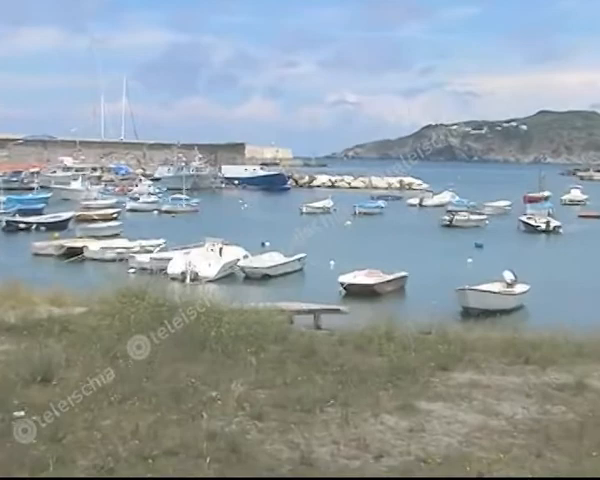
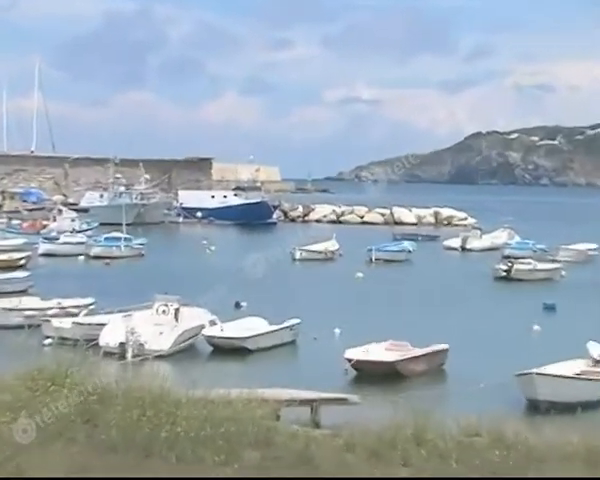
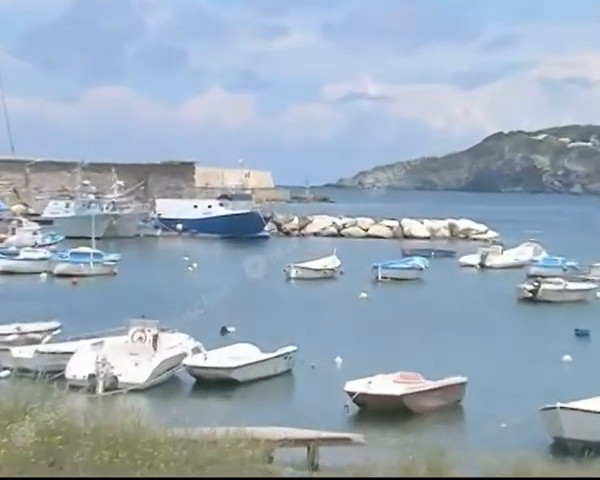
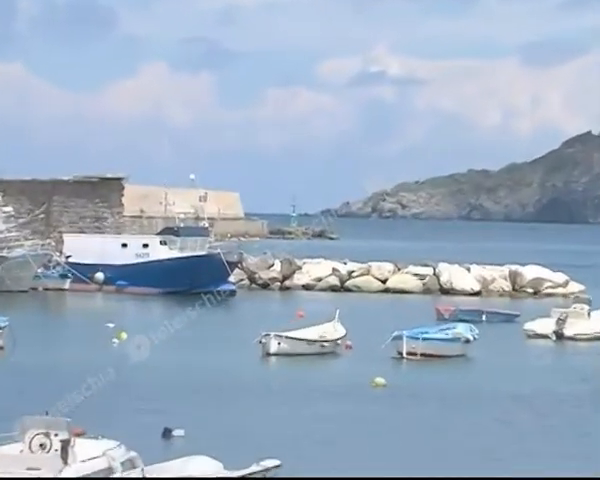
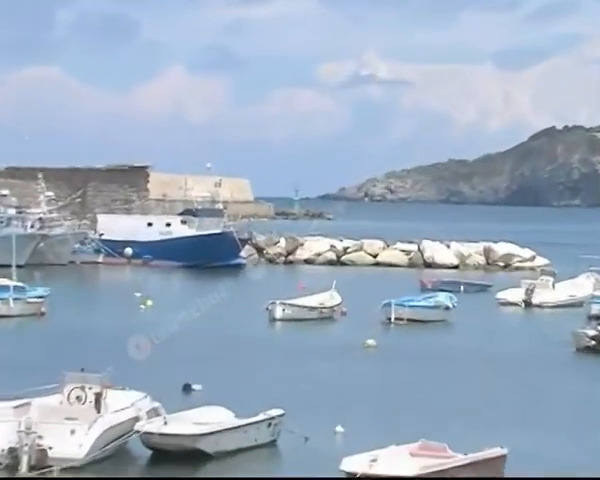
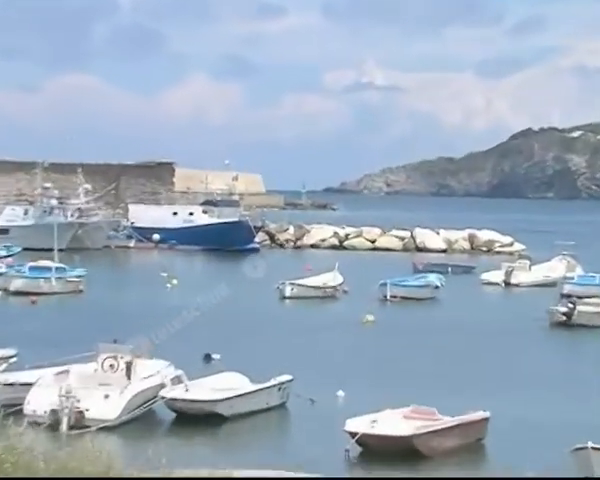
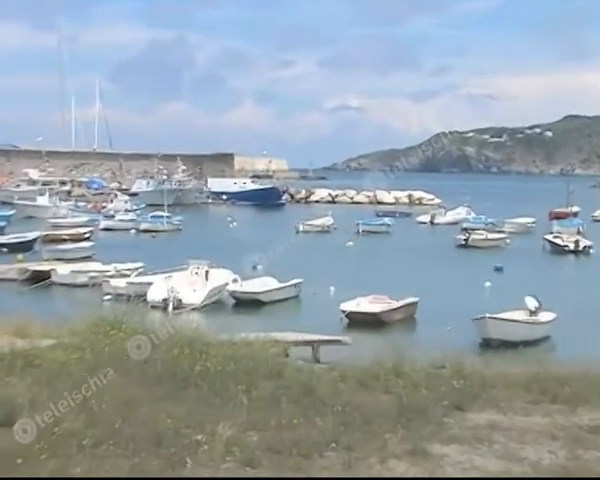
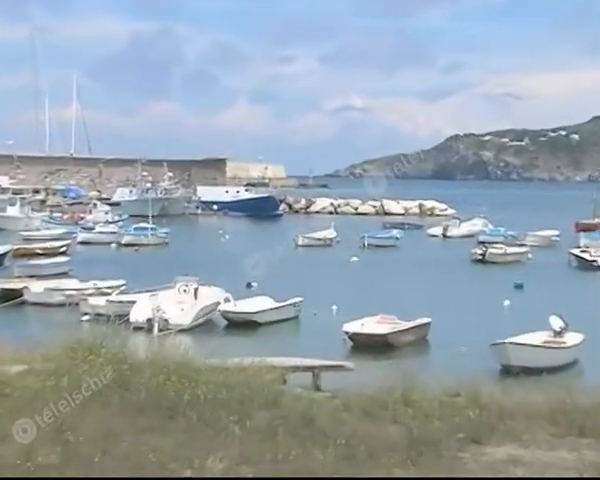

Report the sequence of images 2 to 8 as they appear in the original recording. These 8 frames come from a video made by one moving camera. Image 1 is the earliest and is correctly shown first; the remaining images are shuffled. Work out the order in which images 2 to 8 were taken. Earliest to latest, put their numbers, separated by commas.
7, 8, 2, 3, 6, 5, 4
